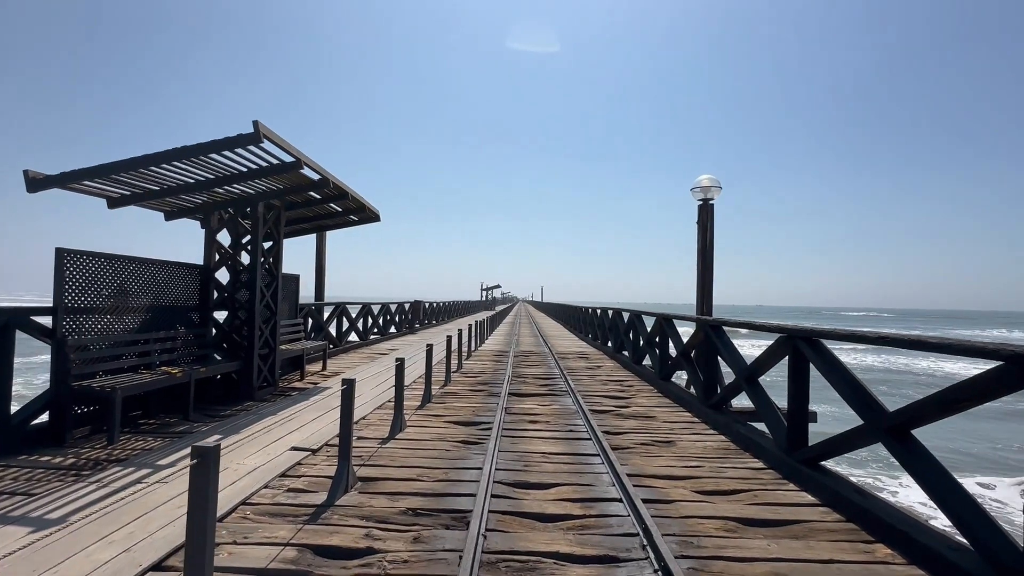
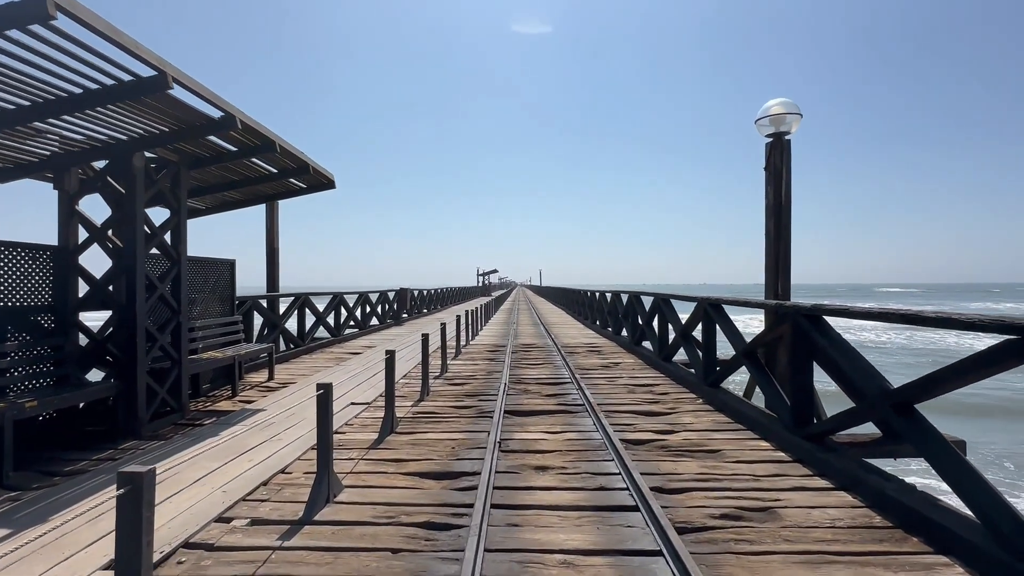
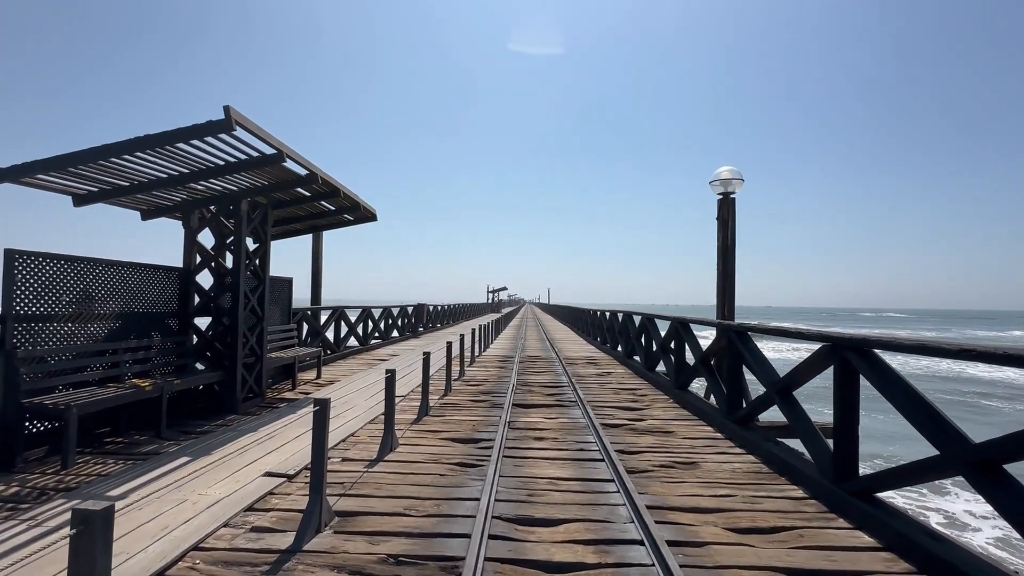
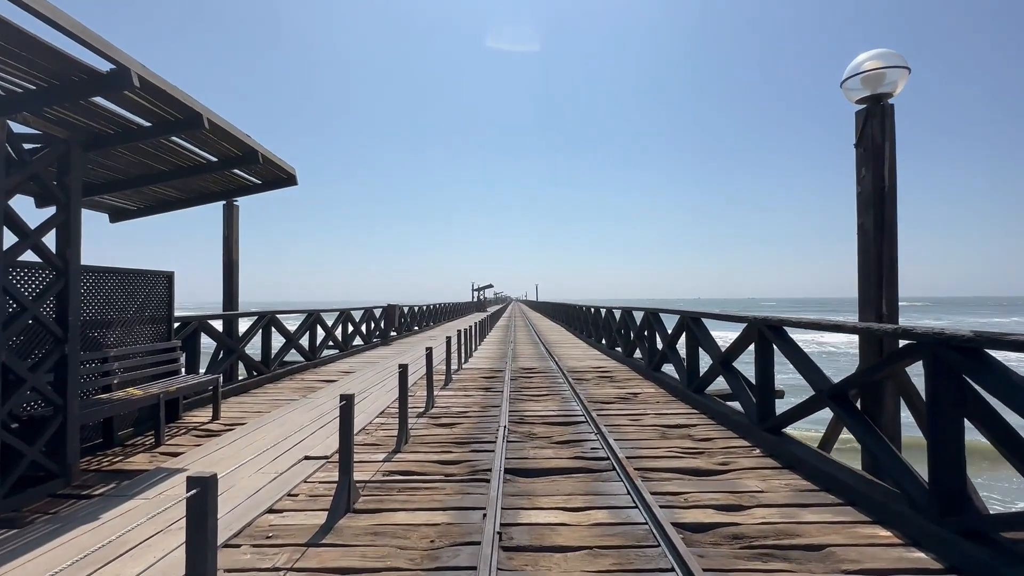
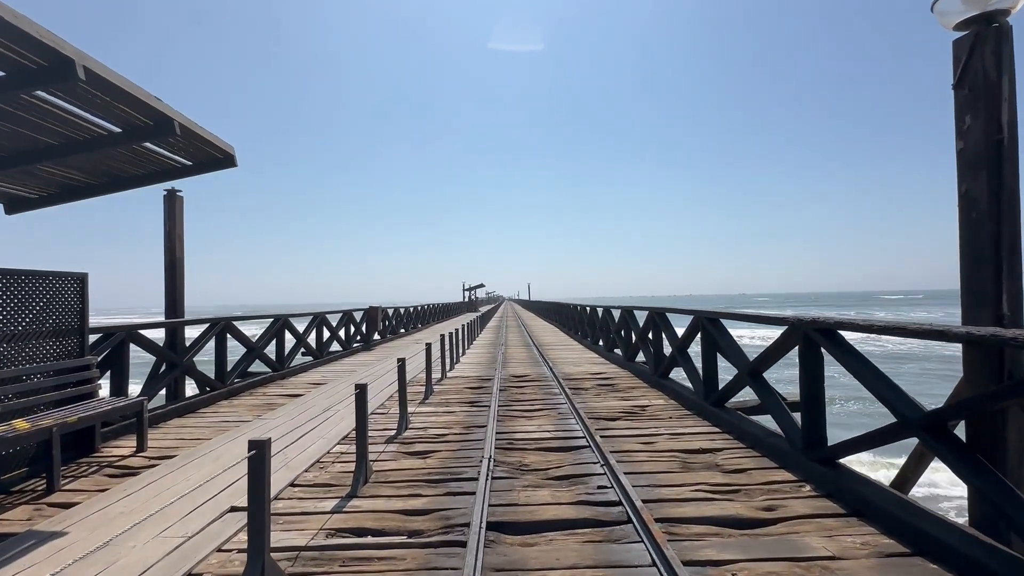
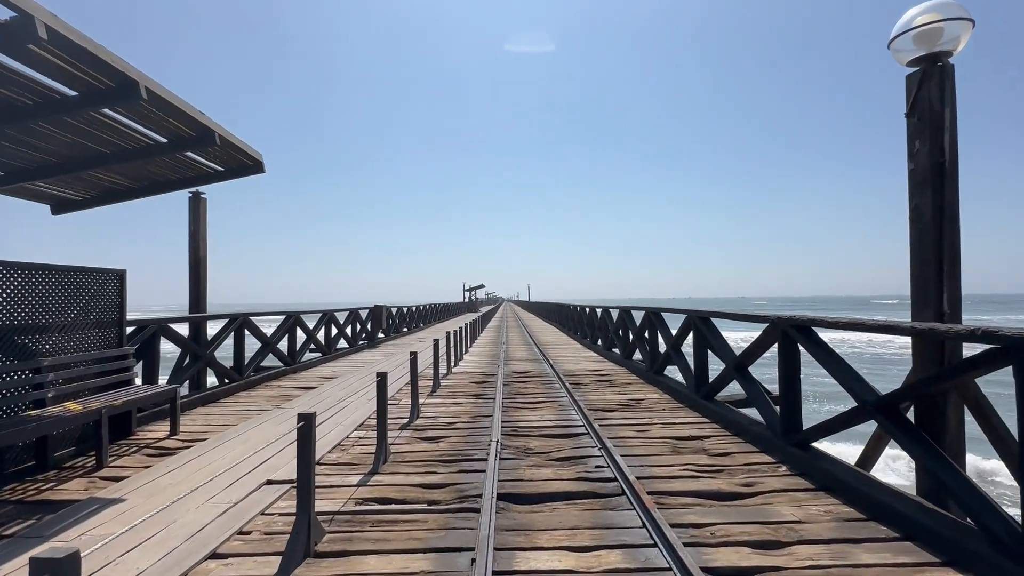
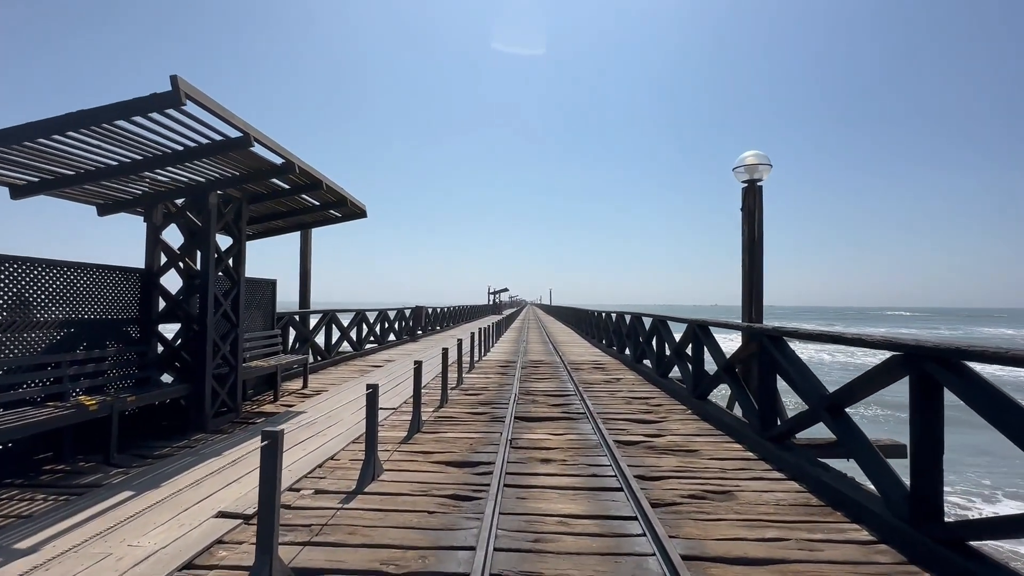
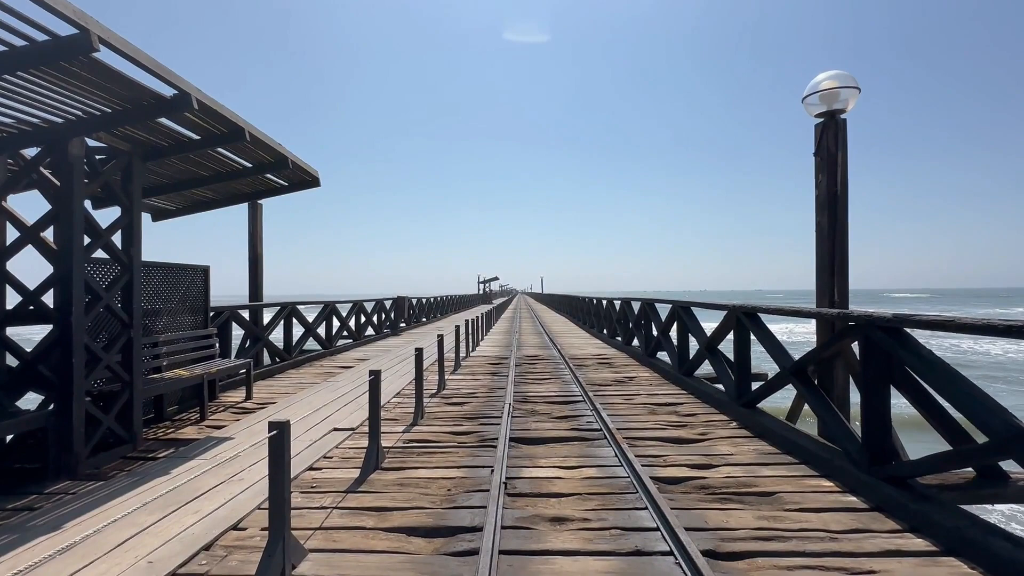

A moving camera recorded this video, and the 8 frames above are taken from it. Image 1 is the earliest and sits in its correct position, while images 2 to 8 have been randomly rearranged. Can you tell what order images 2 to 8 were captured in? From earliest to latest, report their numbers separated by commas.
3, 7, 2, 8, 4, 6, 5
